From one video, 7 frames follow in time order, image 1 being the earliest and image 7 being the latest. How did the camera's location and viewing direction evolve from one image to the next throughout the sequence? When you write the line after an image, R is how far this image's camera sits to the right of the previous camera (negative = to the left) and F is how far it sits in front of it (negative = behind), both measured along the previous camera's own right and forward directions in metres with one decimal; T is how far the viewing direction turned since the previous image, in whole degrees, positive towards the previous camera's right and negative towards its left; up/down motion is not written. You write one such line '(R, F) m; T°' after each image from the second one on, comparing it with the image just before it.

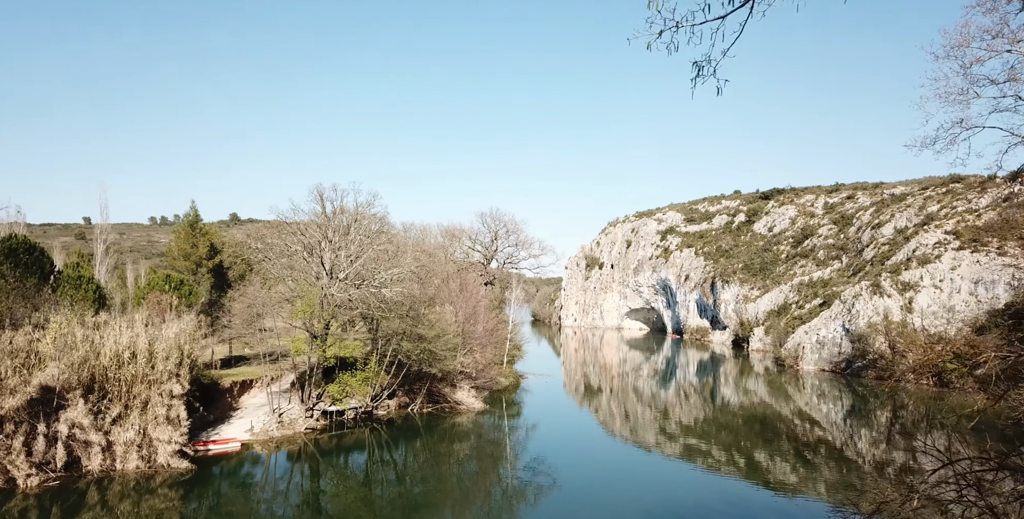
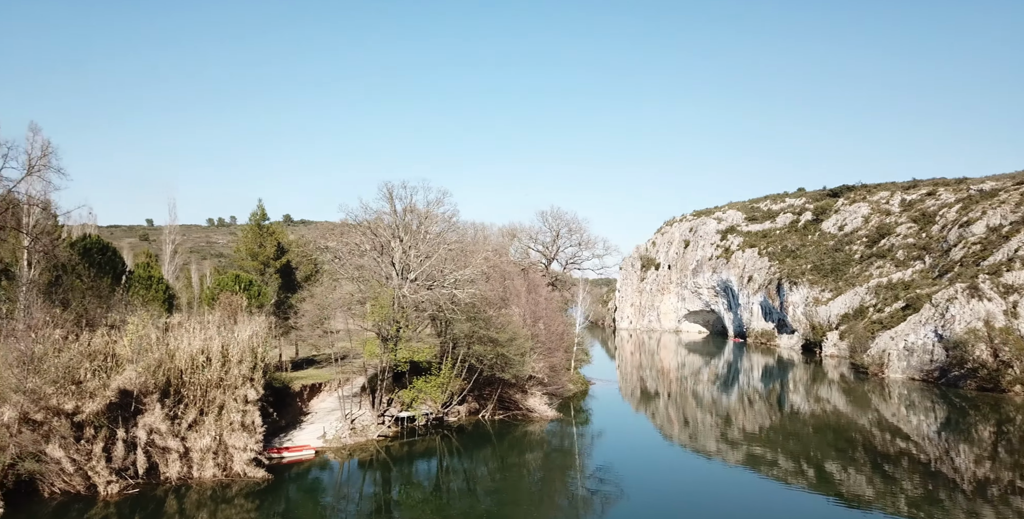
(-1.1, +1.2) m; -4°
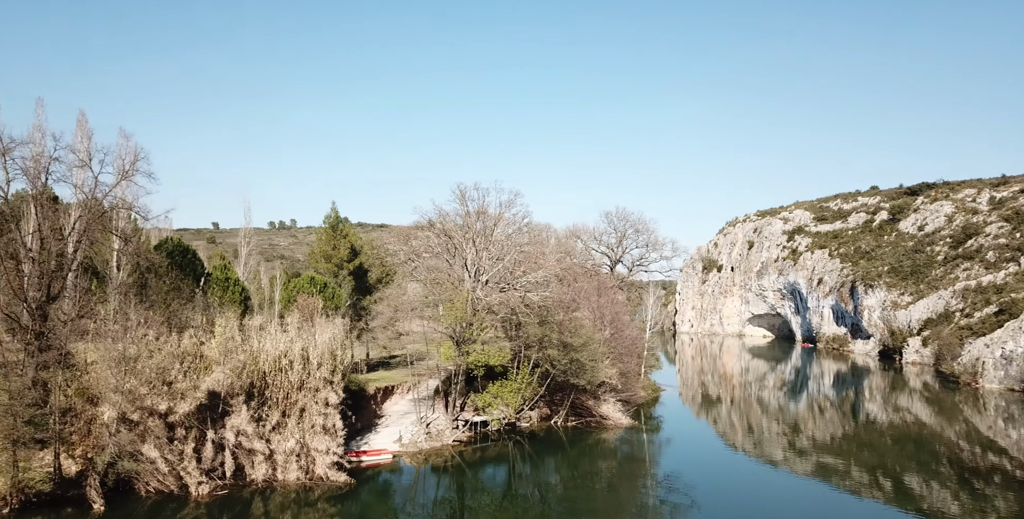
(-0.7, +0.4) m; -4°
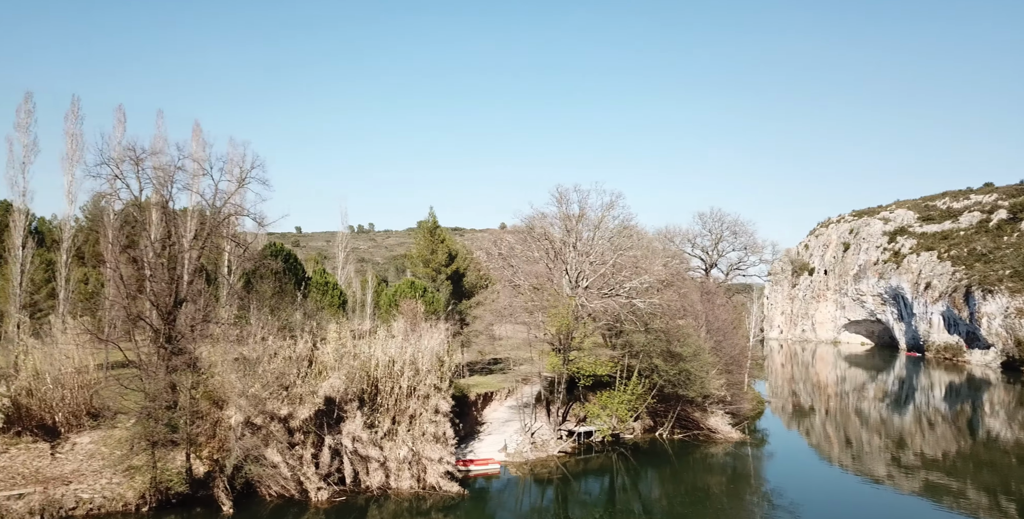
(-1.0, +0.6) m; -6°
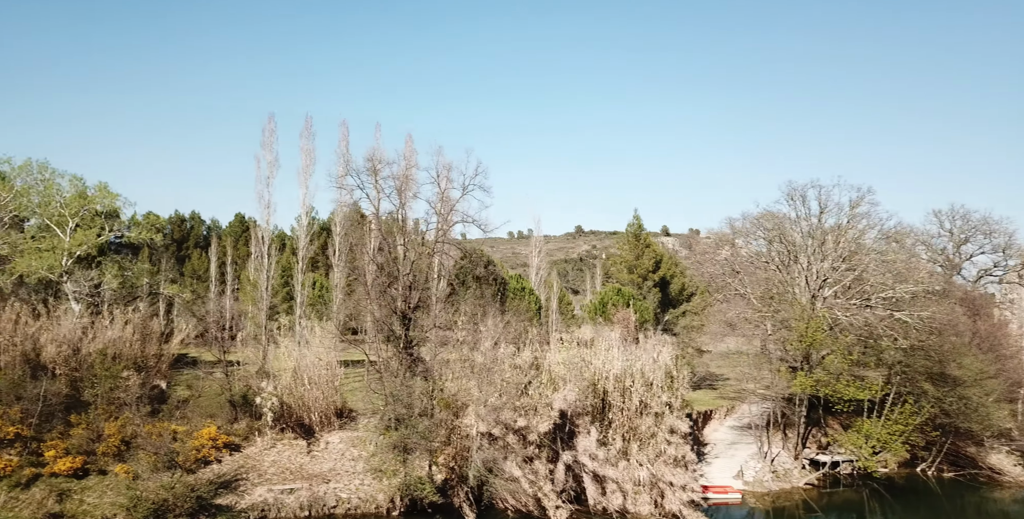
(-1.4, +0.7) m; -14°
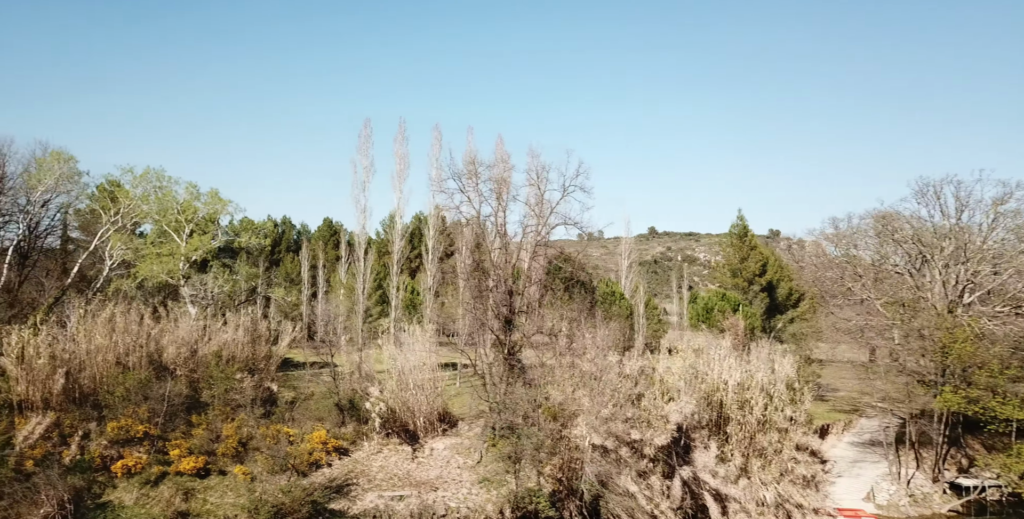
(-0.6, +0.5) m; -7°
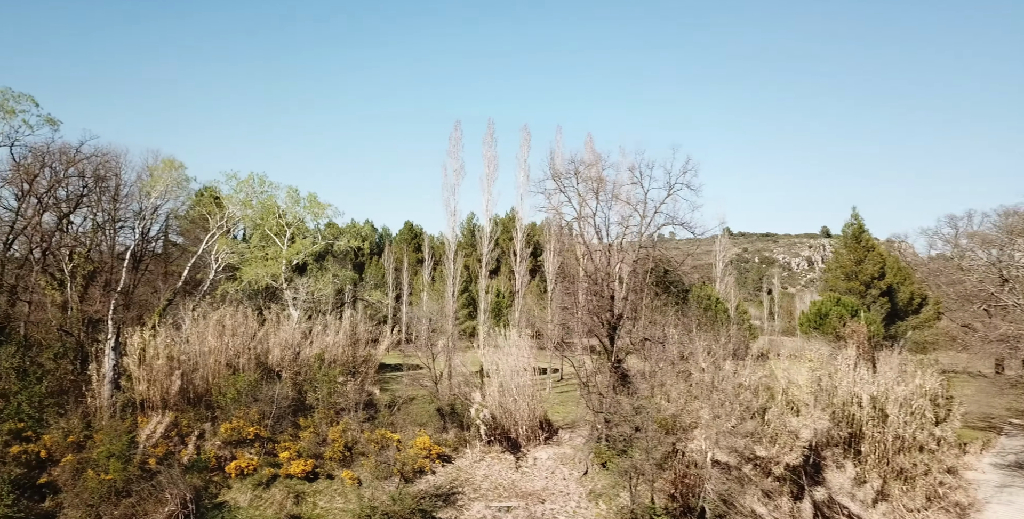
(-0.6, +0.7) m; -7°
